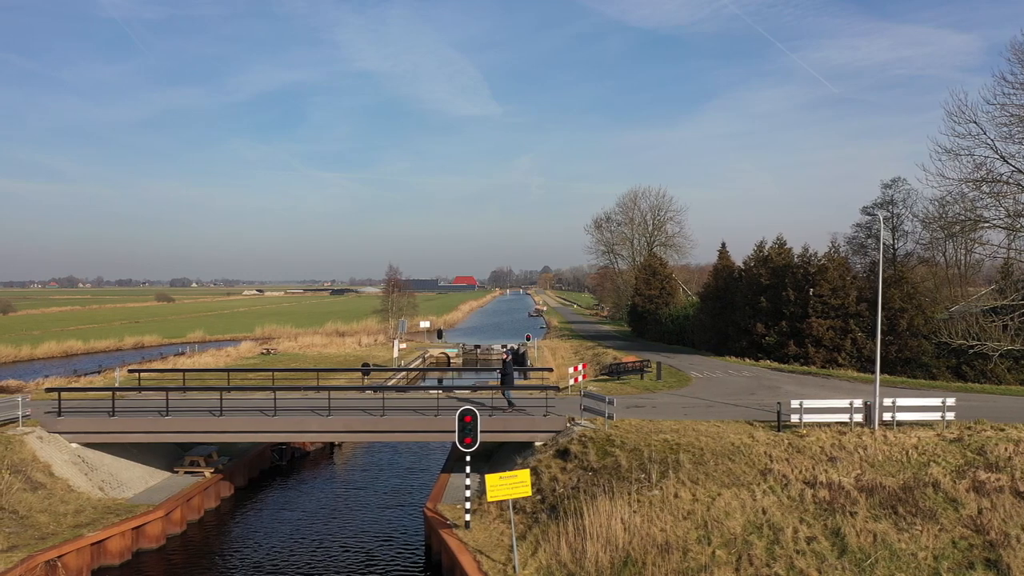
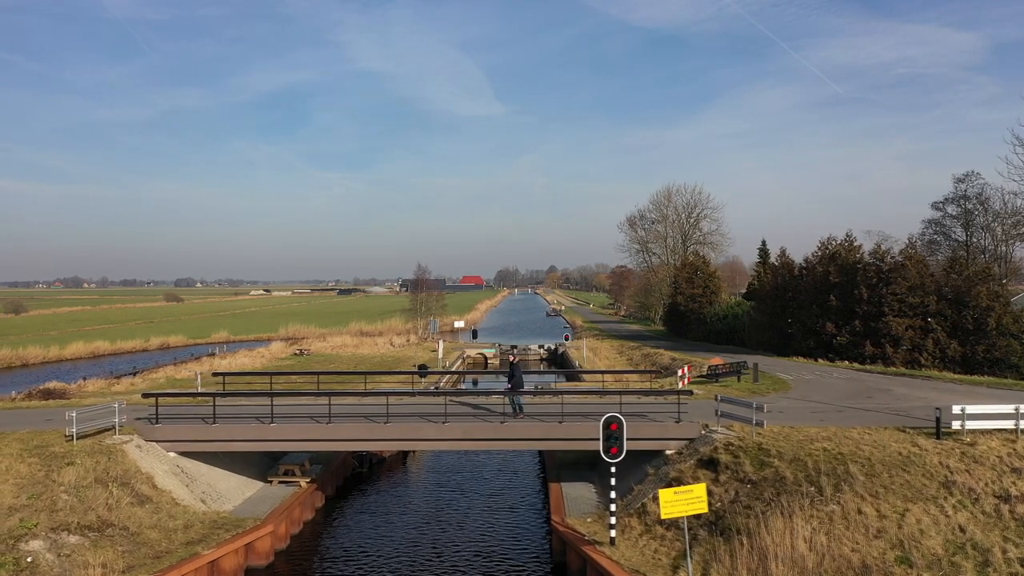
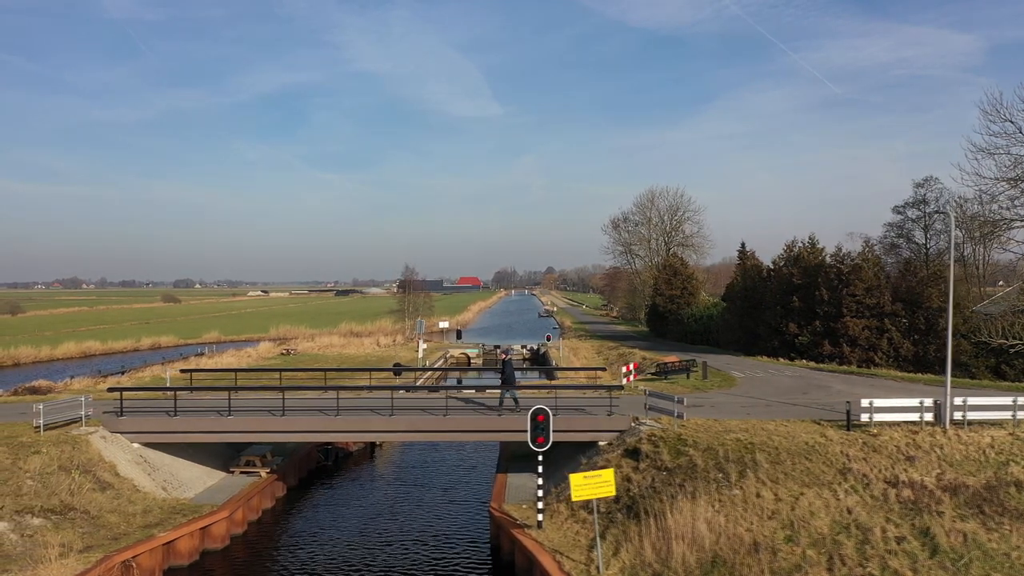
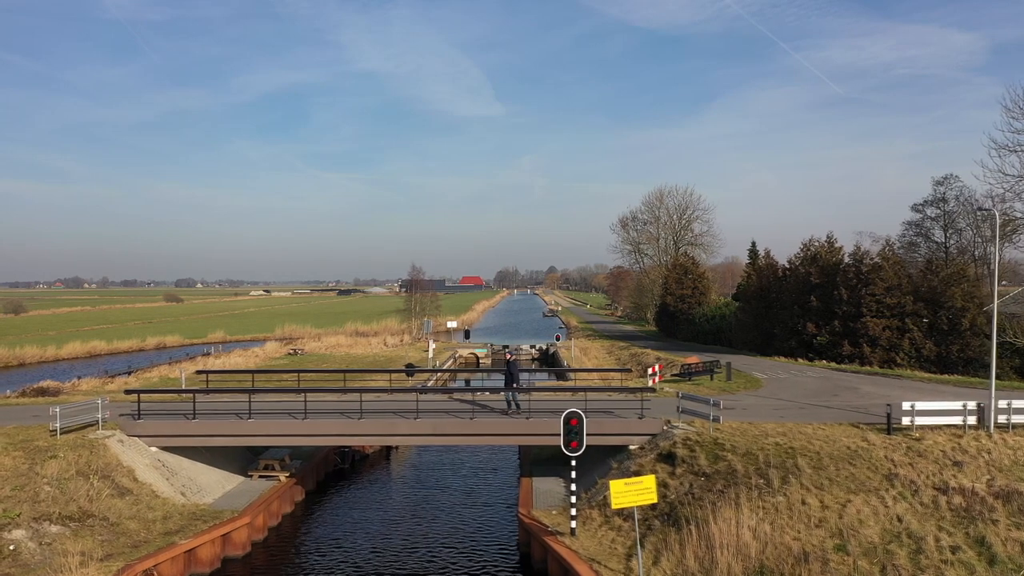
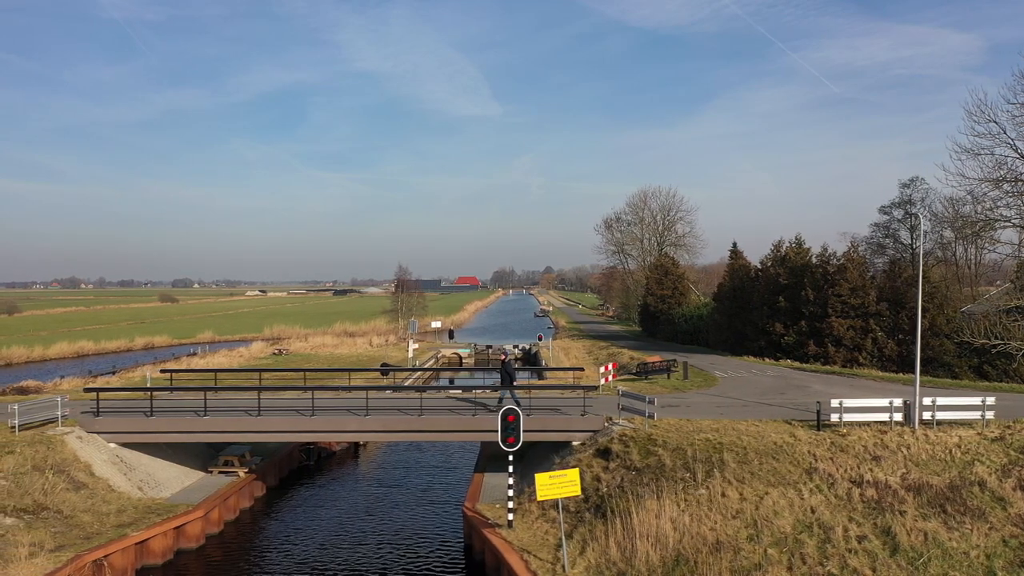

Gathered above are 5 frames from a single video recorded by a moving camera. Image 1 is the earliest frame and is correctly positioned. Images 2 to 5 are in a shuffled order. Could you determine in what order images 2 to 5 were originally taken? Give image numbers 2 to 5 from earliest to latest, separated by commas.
5, 3, 4, 2
